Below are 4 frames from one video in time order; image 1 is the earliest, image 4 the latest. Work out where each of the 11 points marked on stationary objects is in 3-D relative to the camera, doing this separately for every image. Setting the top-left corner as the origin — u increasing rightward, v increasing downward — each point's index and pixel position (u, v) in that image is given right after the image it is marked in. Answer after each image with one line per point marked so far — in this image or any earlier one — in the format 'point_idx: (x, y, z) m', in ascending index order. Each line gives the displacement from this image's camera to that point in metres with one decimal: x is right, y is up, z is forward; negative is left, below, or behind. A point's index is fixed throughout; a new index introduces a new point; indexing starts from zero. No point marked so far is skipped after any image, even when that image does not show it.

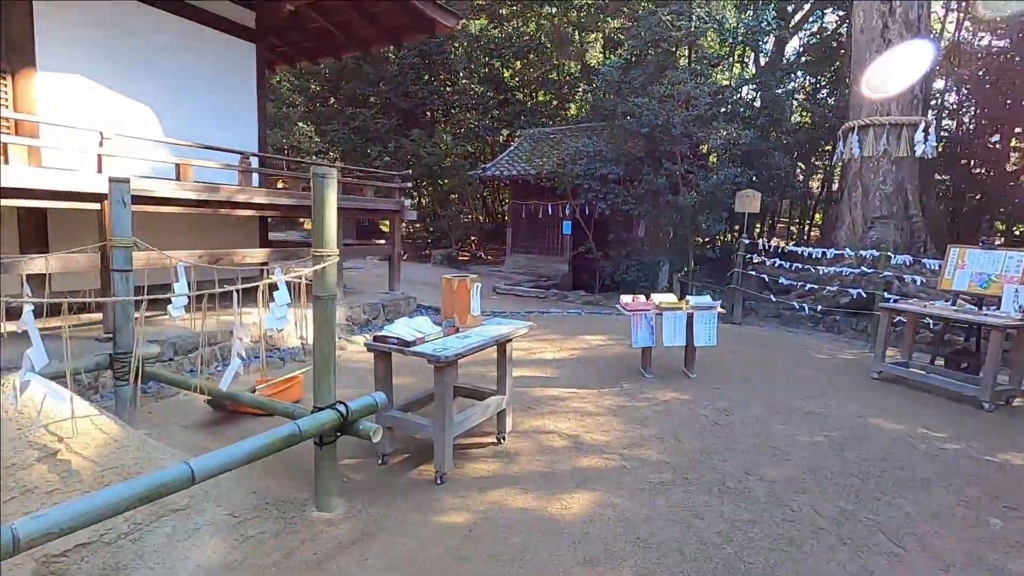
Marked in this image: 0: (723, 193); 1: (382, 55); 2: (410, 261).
0: (+2.8, +1.3, +7.1) m
1: (-3.1, +5.6, +13.0) m
2: (-2.2, +0.6, +11.8) m
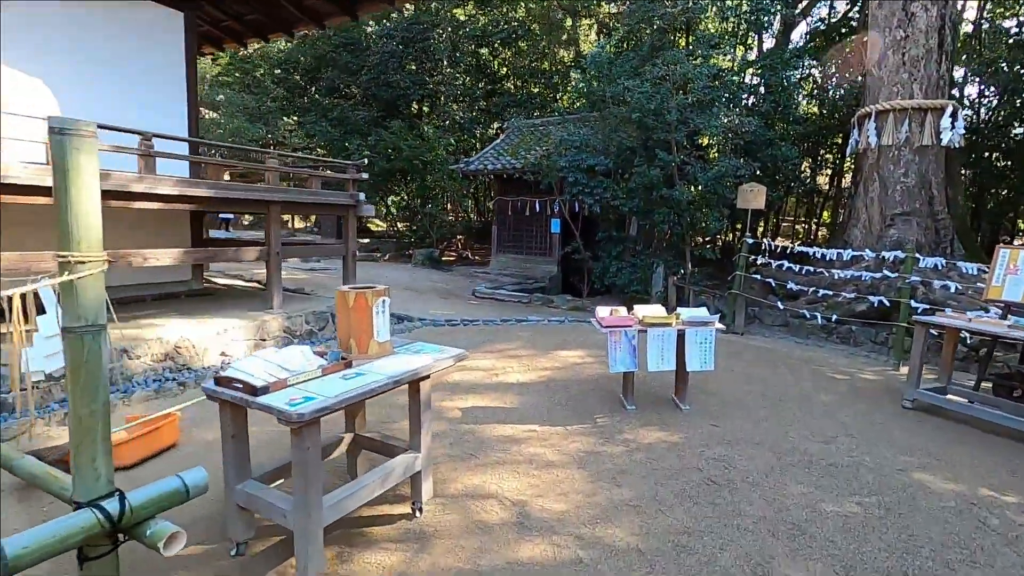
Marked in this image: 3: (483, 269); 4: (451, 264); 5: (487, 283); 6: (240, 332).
0: (+2.5, +1.2, +6.3) m
1: (-3.4, +5.6, +12.3) m
2: (-2.5, +0.6, +11.0) m
3: (-0.6, +0.4, +10.3) m
4: (-1.3, +0.5, +11.0) m
5: (-0.4, +0.1, +8.9) m
6: (-2.1, -0.3, +4.0) m
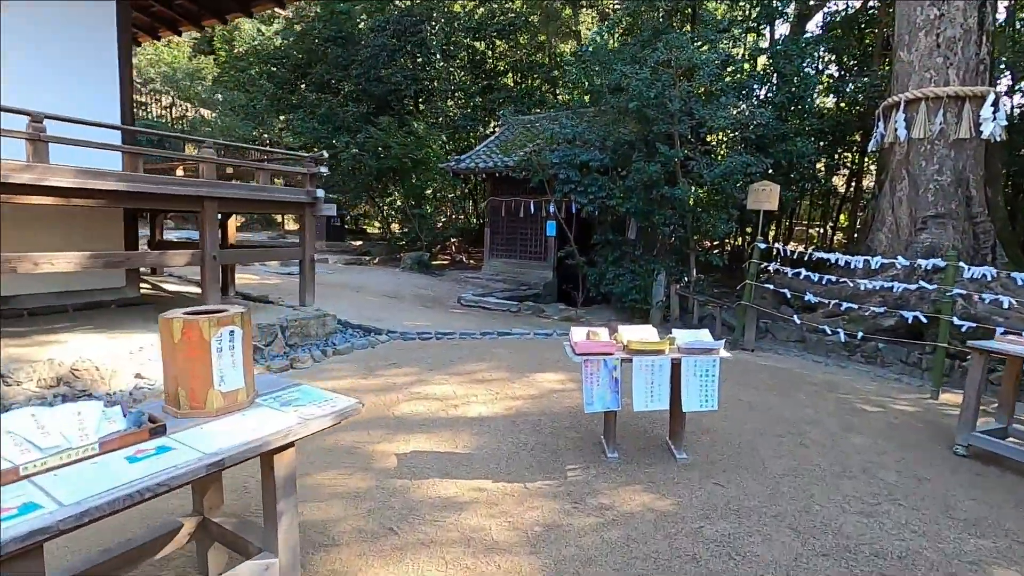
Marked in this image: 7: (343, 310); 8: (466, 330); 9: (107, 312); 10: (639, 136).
0: (+2.3, +1.1, +5.7) m
1: (-3.4, +5.5, +11.8) m
2: (-2.6, +0.4, +10.5) m
3: (-0.7, +0.3, +9.7) m
4: (-1.4, +0.4, +10.4) m
5: (-0.6, 0.0, +8.3) m
6: (-2.3, -0.4, +3.4) m
7: (-1.9, -0.2, +5.9) m
8: (-0.5, -0.4, +5.2) m
9: (-3.0, -0.2, +4.0) m
10: (+1.4, +1.7, +6.0) m
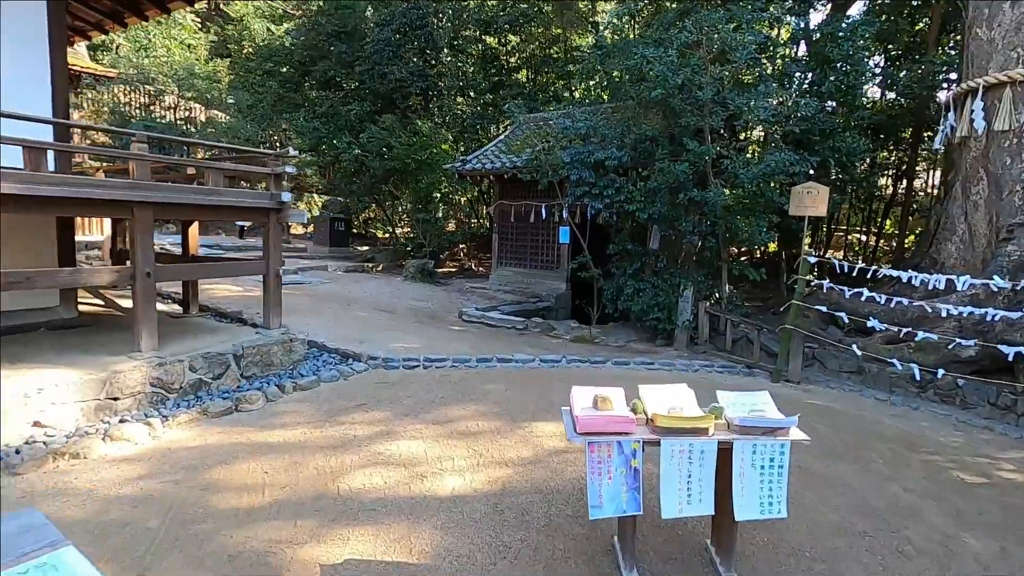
0: (+2.4, +0.9, +4.9) m
1: (-3.2, +5.3, +11.2) m
2: (-2.4, +0.3, +9.8) m
3: (-0.5, +0.1, +9.0) m
4: (-1.2, +0.2, +9.7) m
5: (-0.4, -0.2, +7.6) m
6: (-2.3, -0.5, +2.8) m
7: (-1.8, -0.4, +5.2) m
8: (-0.4, -0.6, +4.5) m
9: (-3.0, -0.3, +3.4) m
10: (+1.5, +1.5, +5.2) m
